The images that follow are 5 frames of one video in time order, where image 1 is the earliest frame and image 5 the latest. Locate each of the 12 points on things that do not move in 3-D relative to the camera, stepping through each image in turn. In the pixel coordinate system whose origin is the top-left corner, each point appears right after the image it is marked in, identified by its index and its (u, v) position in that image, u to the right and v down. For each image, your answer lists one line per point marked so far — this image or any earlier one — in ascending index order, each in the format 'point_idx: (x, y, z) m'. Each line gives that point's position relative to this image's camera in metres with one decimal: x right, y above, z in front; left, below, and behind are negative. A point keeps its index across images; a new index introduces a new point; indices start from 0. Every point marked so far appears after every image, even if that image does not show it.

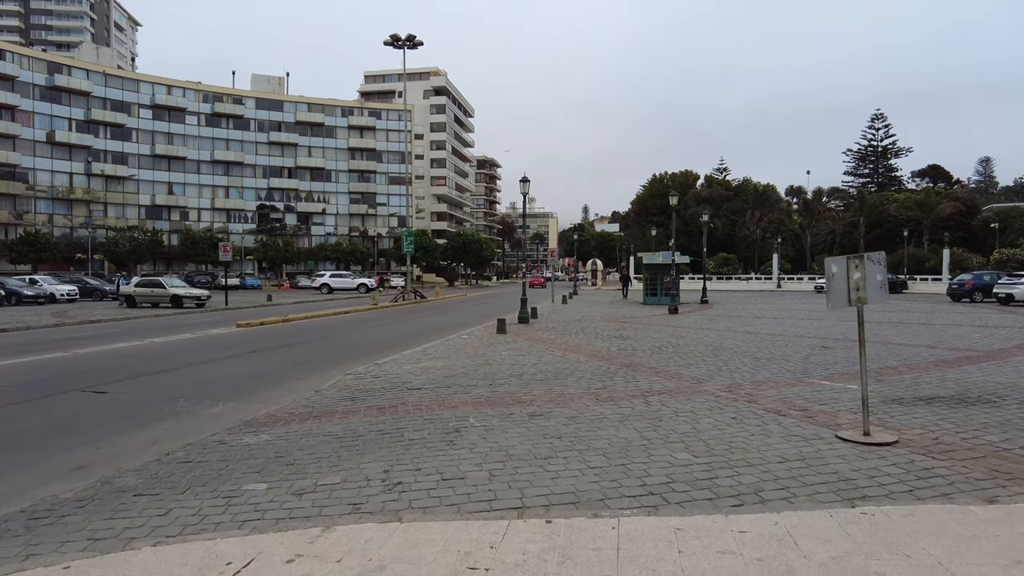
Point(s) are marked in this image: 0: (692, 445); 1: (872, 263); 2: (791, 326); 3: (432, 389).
0: (+1.6, -1.4, +5.7) m
1: (+3.3, +0.2, +5.9) m
2: (+7.8, -1.1, +18.5) m
3: (-1.1, -1.4, +8.8) m
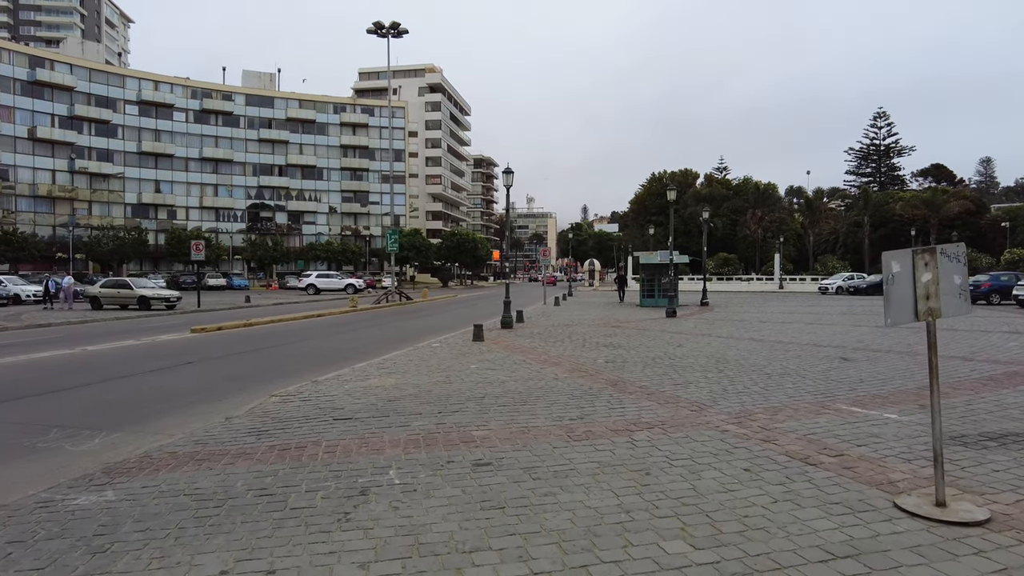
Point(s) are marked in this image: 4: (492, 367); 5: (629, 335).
0: (+1.1, -1.4, +3.9) m
1: (+2.8, +0.2, +4.1) m
2: (+7.3, -1.1, +16.7) m
3: (-1.6, -1.4, +7.0) m
4: (-0.3, -1.3, +10.8) m
5: (+2.9, -1.2, +16.0) m
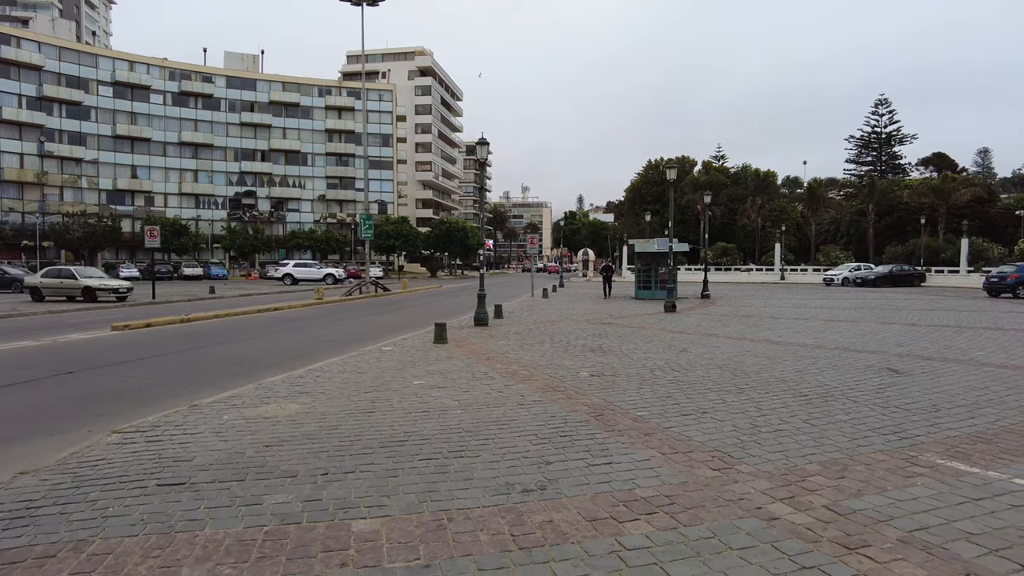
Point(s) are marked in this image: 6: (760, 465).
0: (+0.6, -1.4, +1.4) m
1: (+2.2, +0.2, +1.6) m
2: (+6.7, -1.0, +14.2) m
3: (-2.1, -1.4, +4.4) m
4: (-0.9, -1.2, +8.2) m
5: (+2.3, -1.0, +13.5) m
6: (+1.9, -1.3, +4.9) m
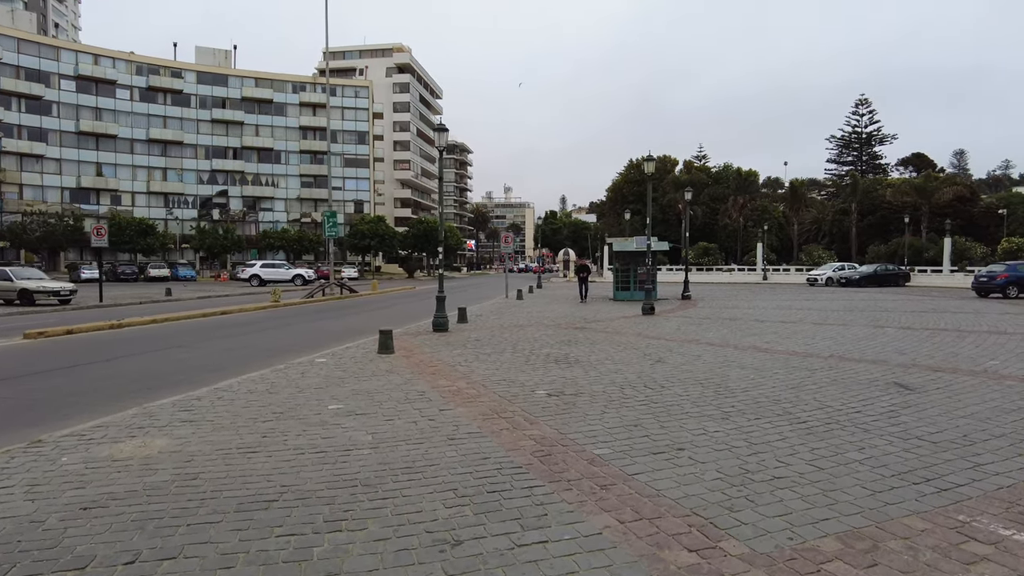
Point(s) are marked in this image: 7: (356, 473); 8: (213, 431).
0: (+0.1, -1.5, -0.1) m
1: (+1.8, +0.2, +0.2) m
2: (+5.9, -1.0, +12.9) m
3: (-2.7, -1.4, +2.9) m
4: (-1.6, -1.2, +6.7) m
5: (+1.5, -1.0, +12.1) m
6: (+1.3, -1.3, +3.5) m
7: (-1.1, -1.3, +4.7) m
8: (-2.8, -1.3, +6.1) m
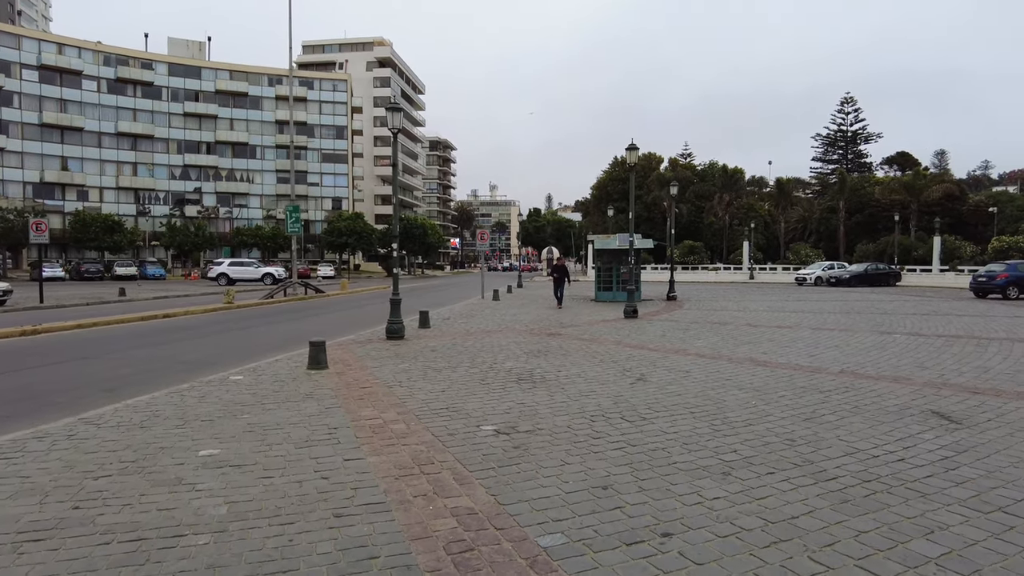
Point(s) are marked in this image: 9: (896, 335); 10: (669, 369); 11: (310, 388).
0: (-0.3, -1.5, -1.7) m
1: (+1.4, +0.1, -1.5) m
2: (+5.2, -1.0, +11.3) m
3: (-3.1, -1.5, +1.2) m
4: (-2.1, -1.3, +5.0) m
5: (+0.8, -1.1, +10.4) m
6: (+0.8, -1.4, +1.8) m
7: (-1.6, -1.4, +3.0) m
8: (-3.3, -1.3, +4.4) m
9: (+7.7, -0.9, +13.1) m
10: (+2.2, -1.1, +9.1) m
11: (-2.4, -1.2, +7.8) m
